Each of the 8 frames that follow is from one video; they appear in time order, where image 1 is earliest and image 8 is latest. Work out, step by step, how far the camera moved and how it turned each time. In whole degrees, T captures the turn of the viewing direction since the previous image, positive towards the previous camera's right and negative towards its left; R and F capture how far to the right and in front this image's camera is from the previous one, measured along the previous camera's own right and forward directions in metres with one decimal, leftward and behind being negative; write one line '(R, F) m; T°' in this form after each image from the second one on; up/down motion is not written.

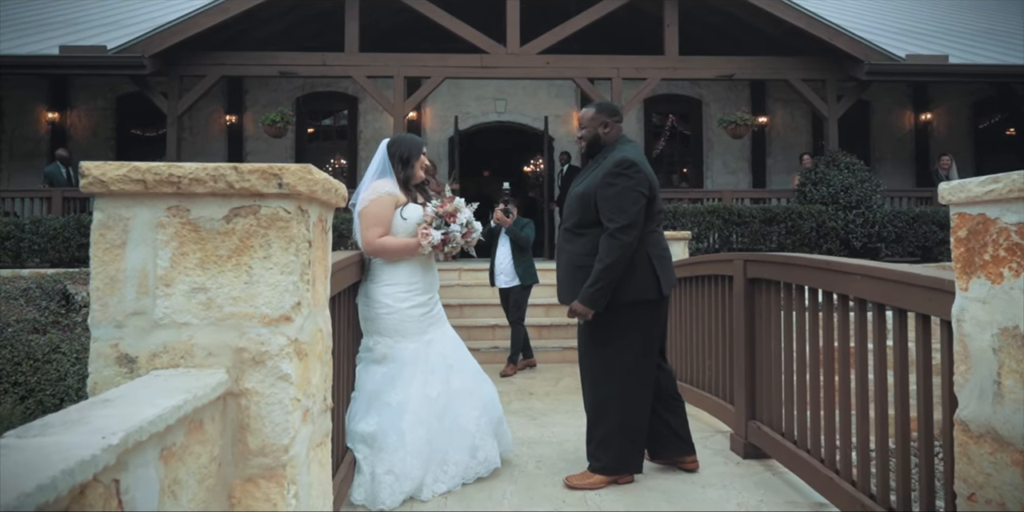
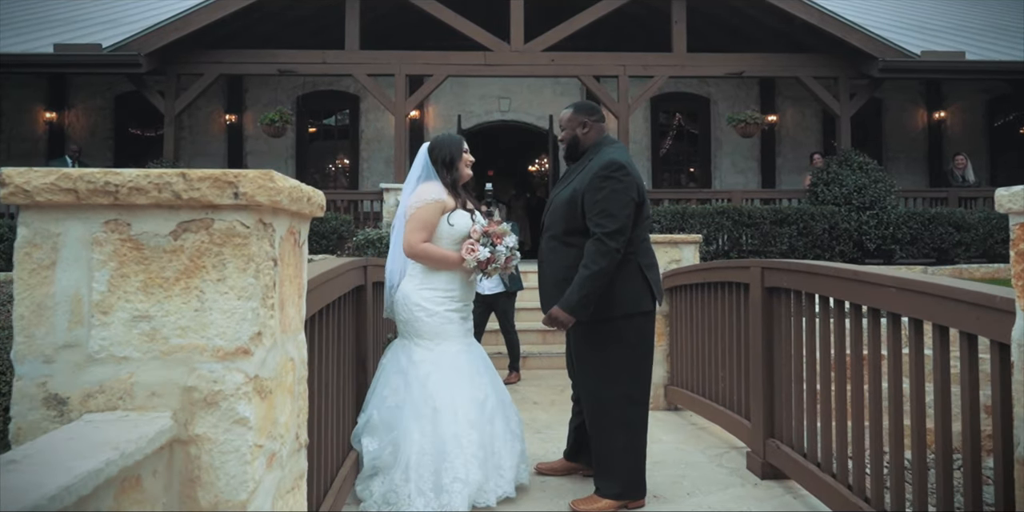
(0.0, +0.3) m; 0°
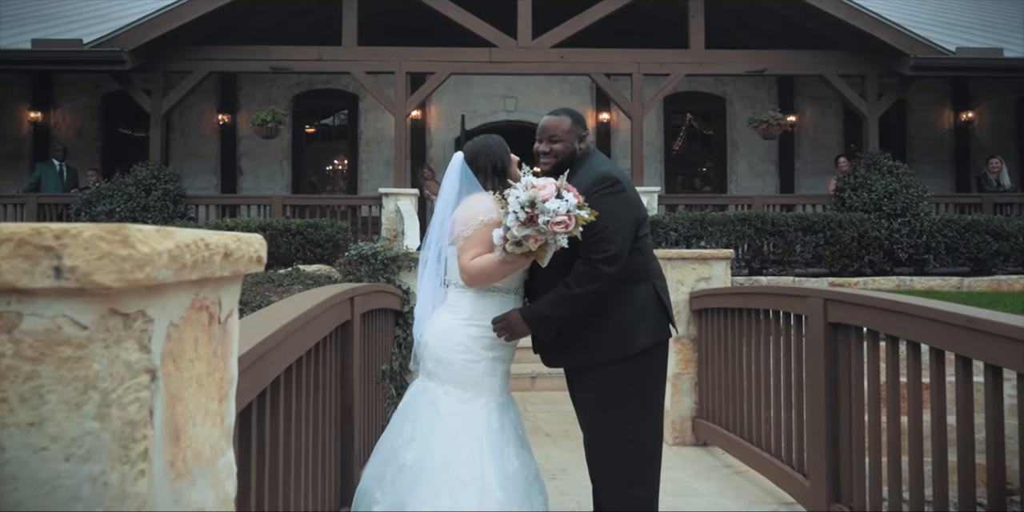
(-0.1, +0.6) m; 0°
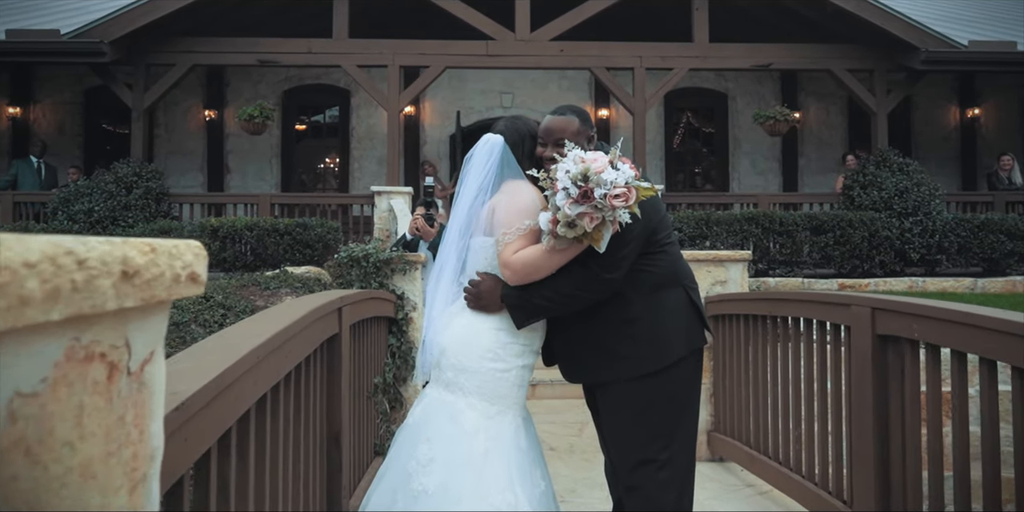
(-0.1, +0.4) m; +1°
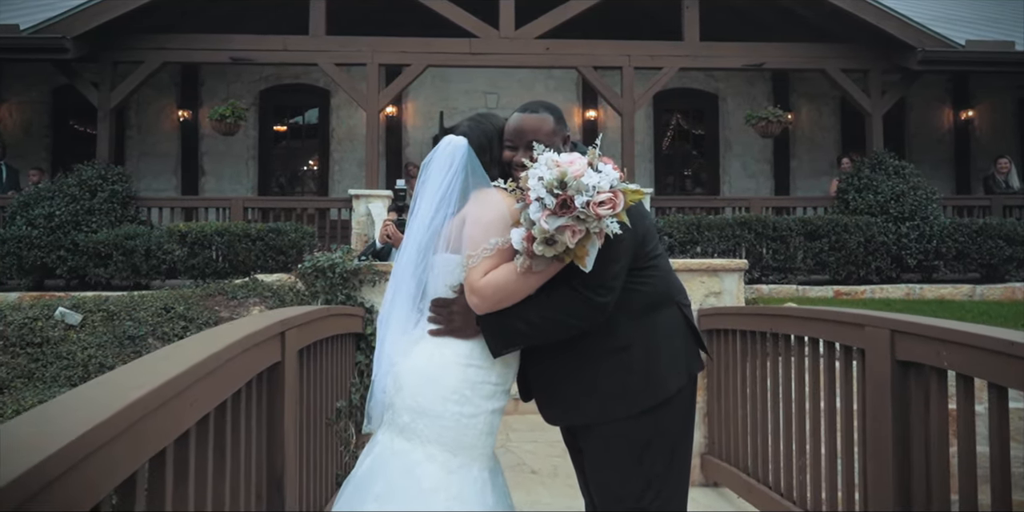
(+0.1, +0.4) m; +1°
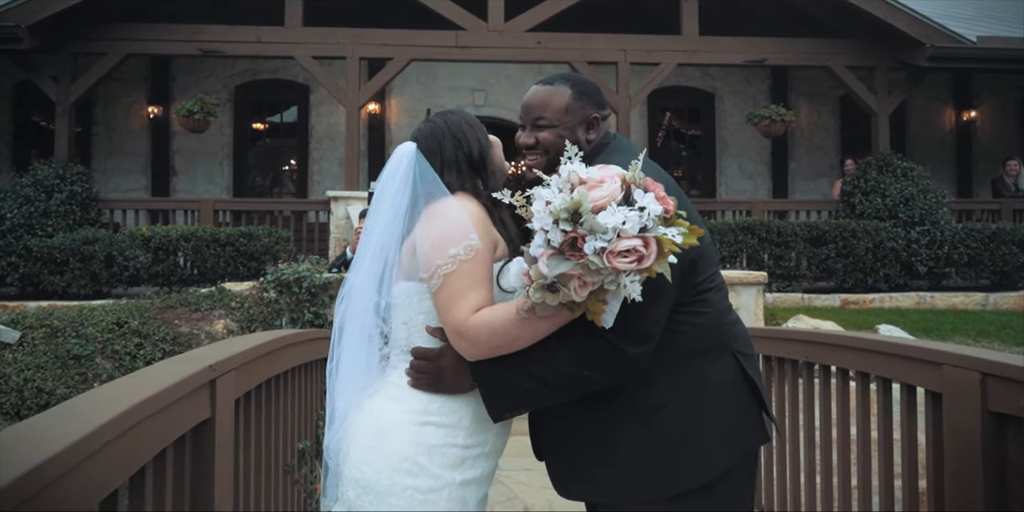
(0.0, +0.6) m; +1°
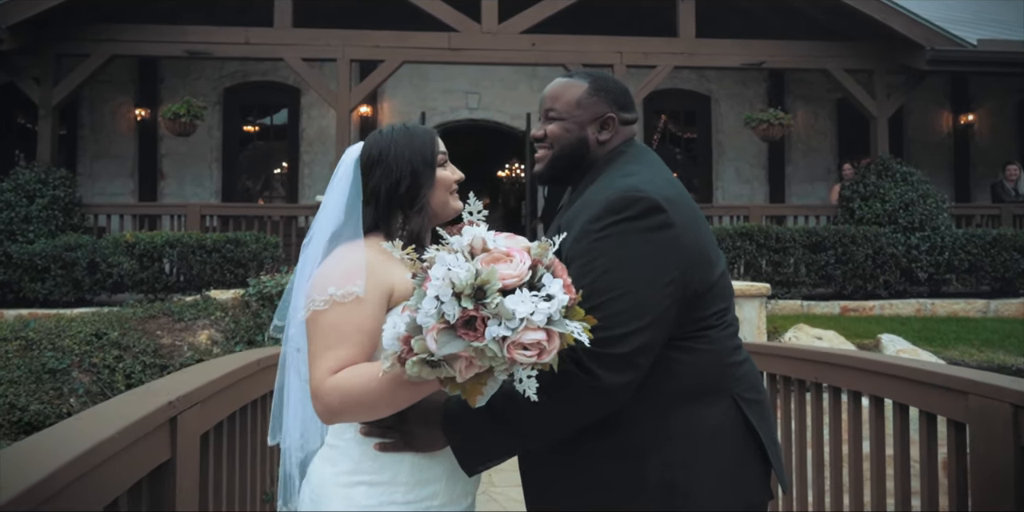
(0.0, +0.2) m; 0°
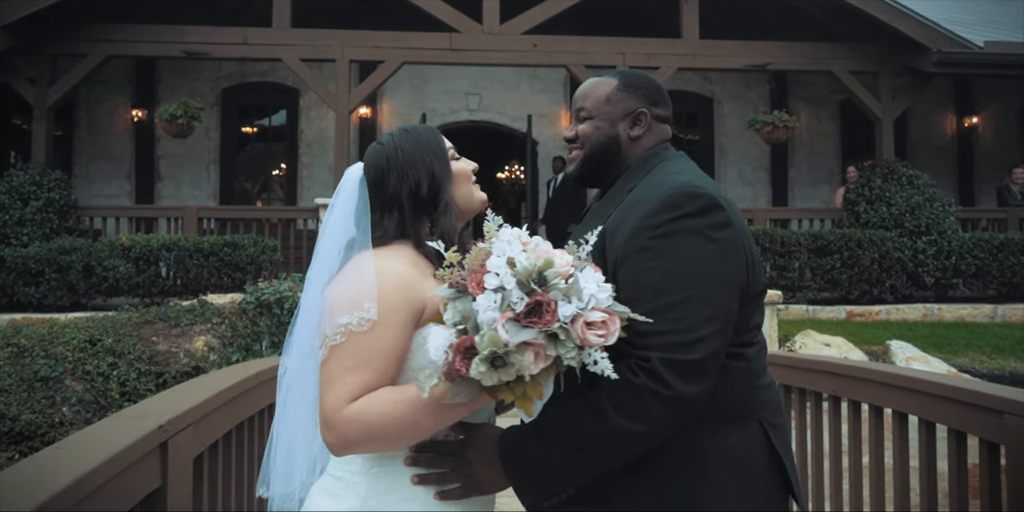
(0.0, +0.1) m; 0°
